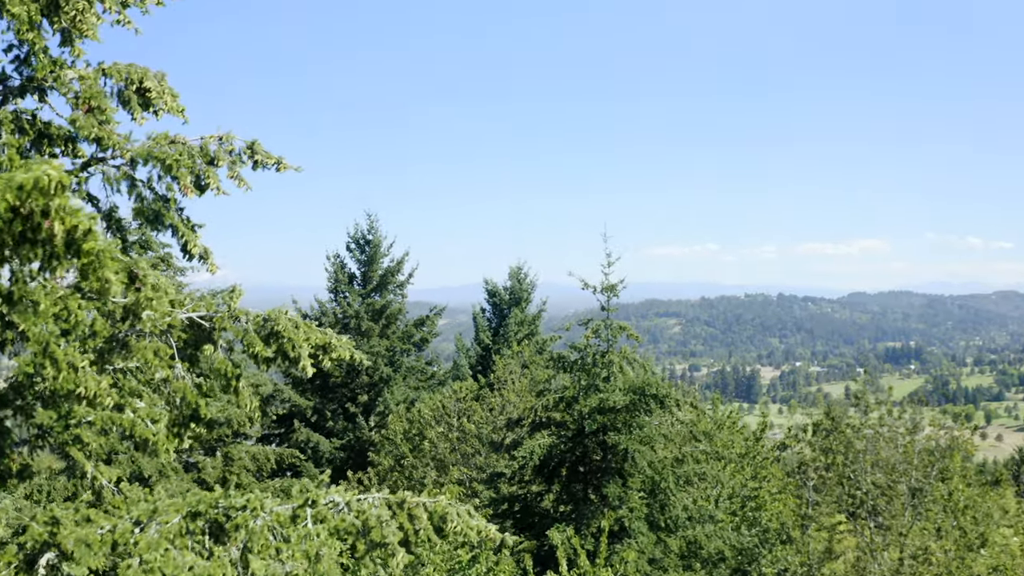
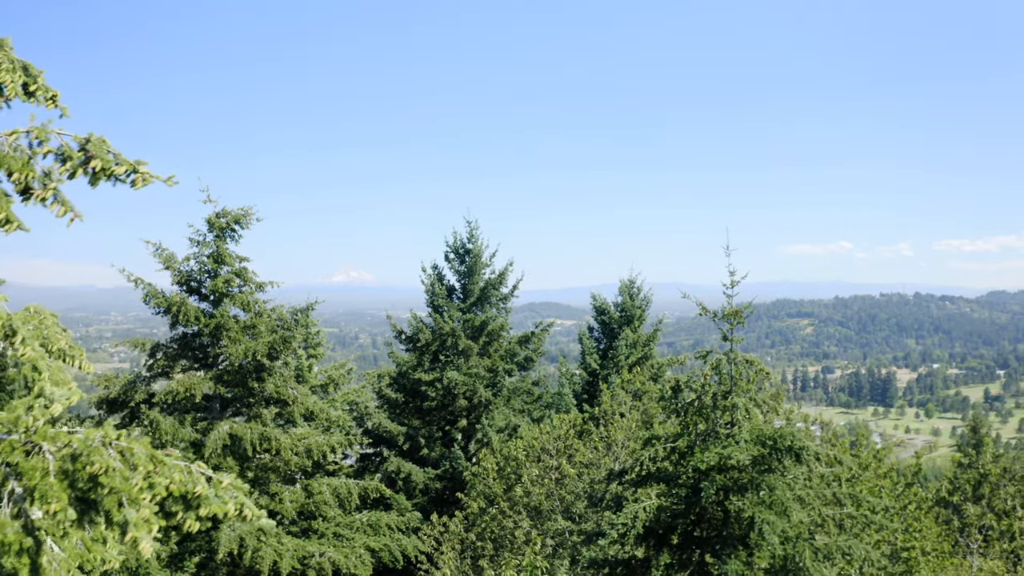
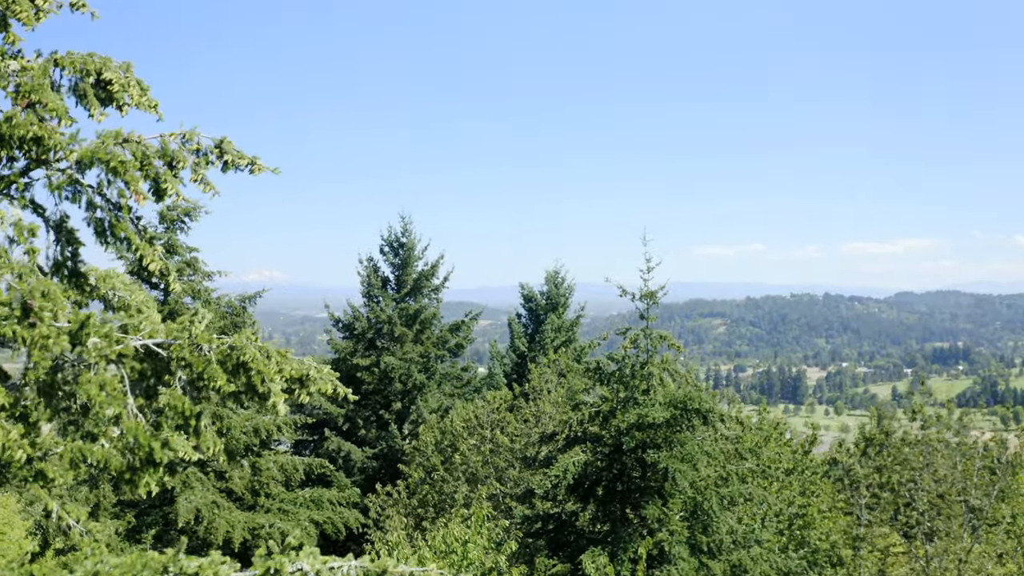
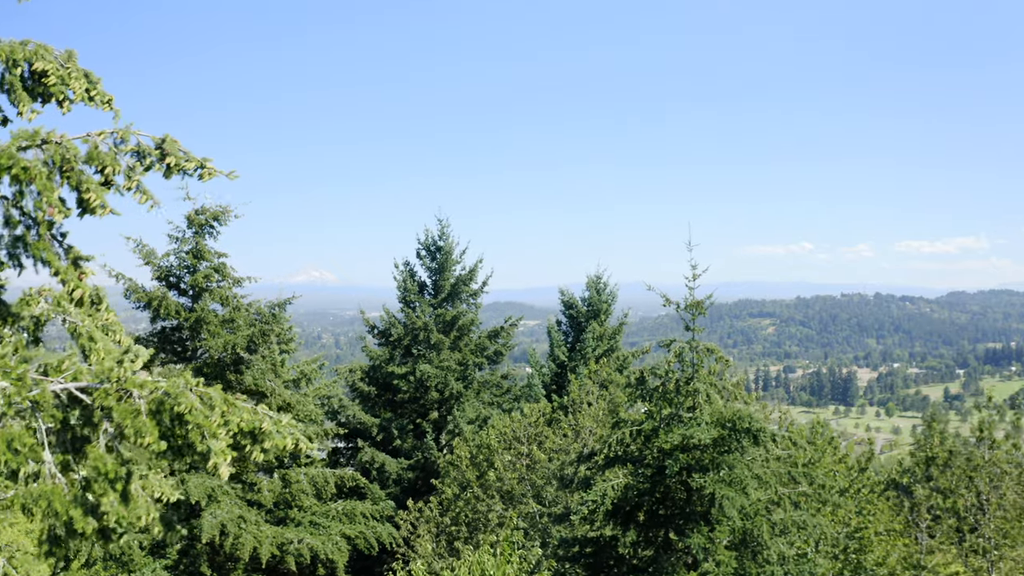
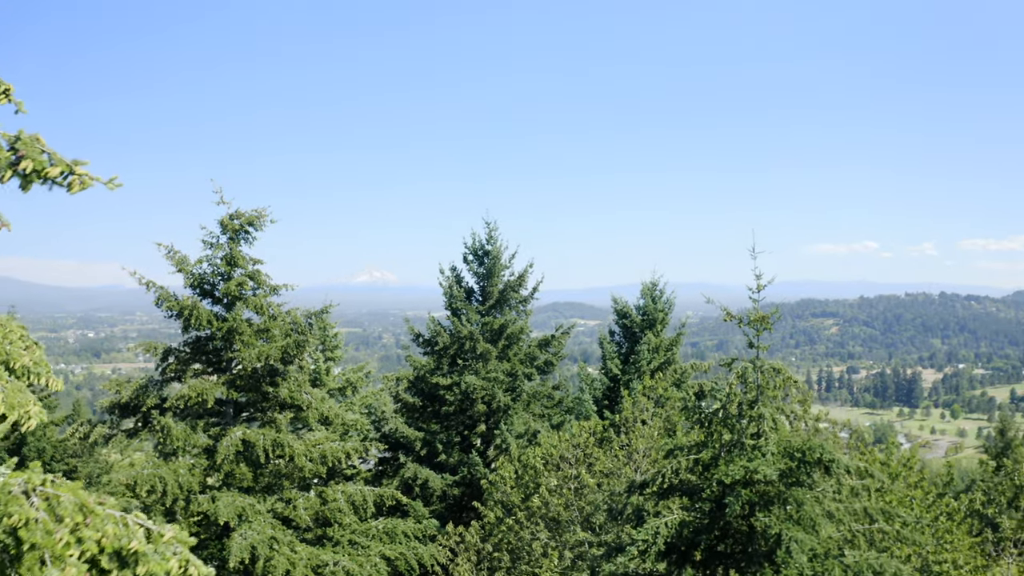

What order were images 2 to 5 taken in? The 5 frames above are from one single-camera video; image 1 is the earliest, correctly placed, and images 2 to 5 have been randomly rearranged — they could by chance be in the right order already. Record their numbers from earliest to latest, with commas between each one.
3, 4, 2, 5
